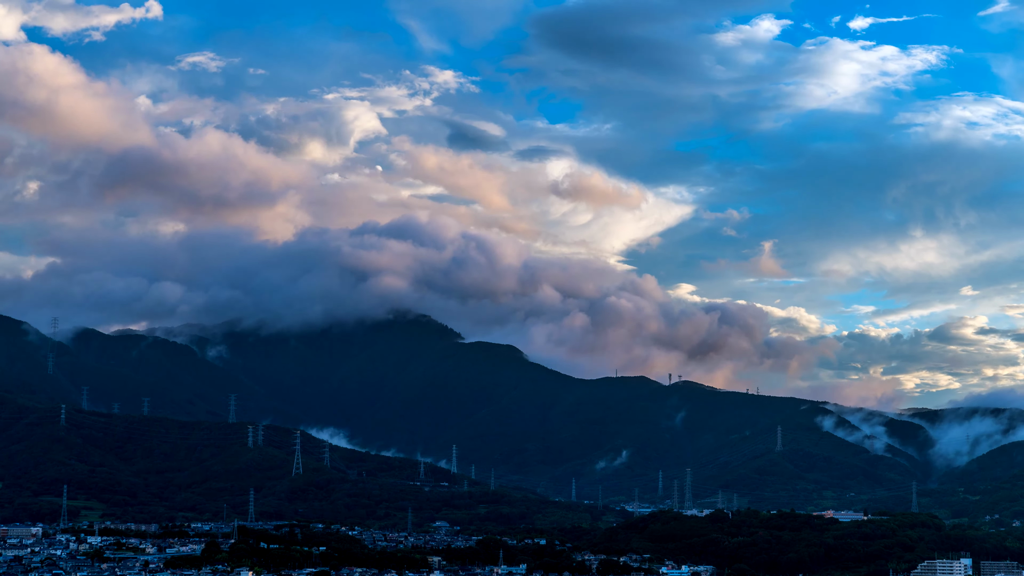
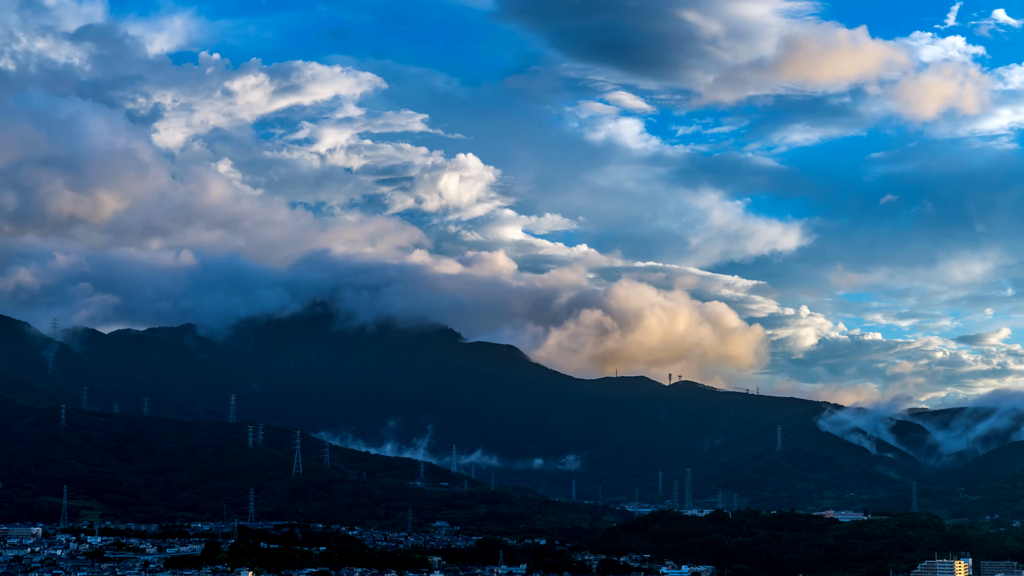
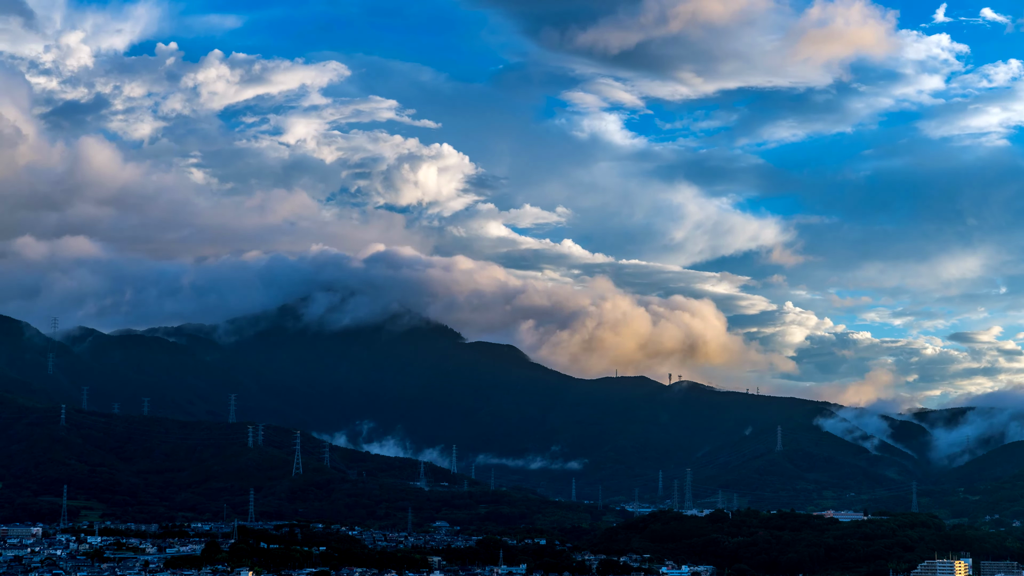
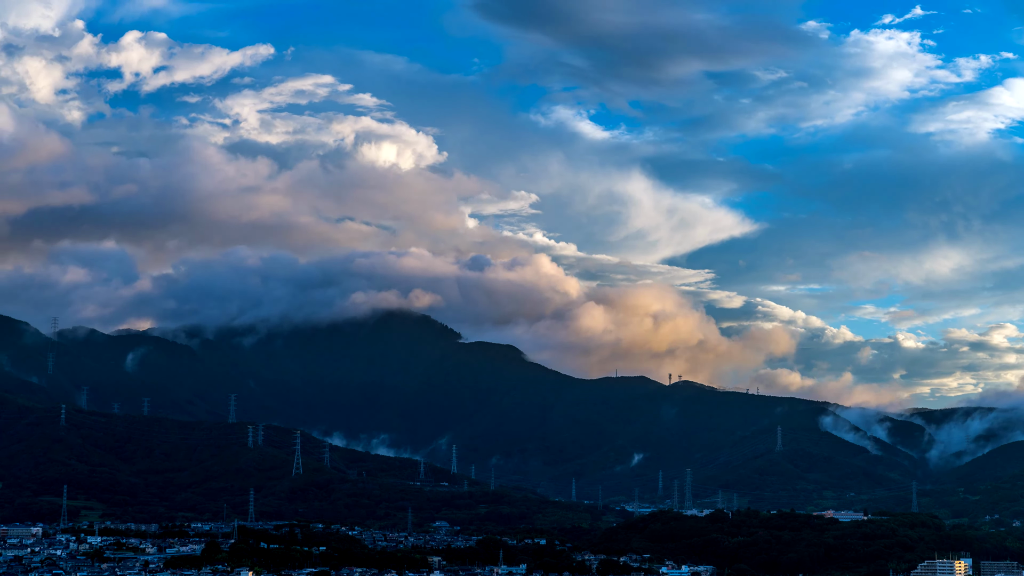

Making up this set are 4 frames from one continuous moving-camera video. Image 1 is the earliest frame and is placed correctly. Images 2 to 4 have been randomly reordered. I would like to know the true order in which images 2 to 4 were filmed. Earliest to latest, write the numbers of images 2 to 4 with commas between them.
4, 3, 2
